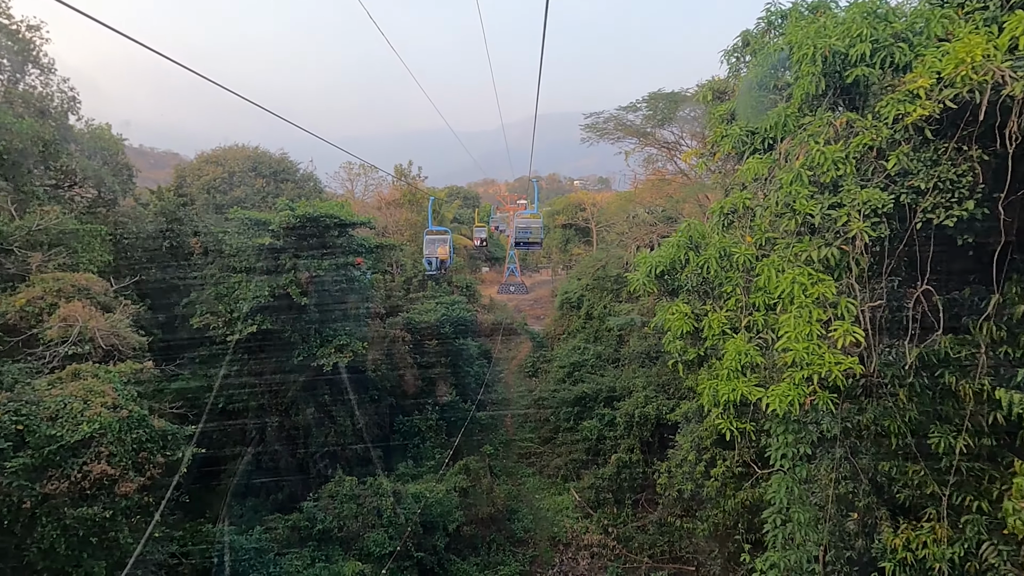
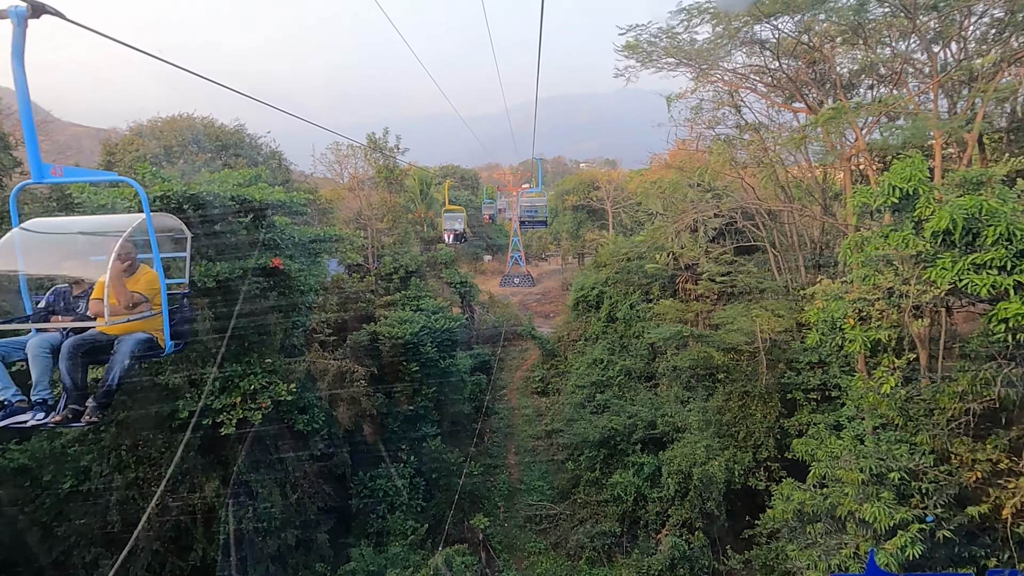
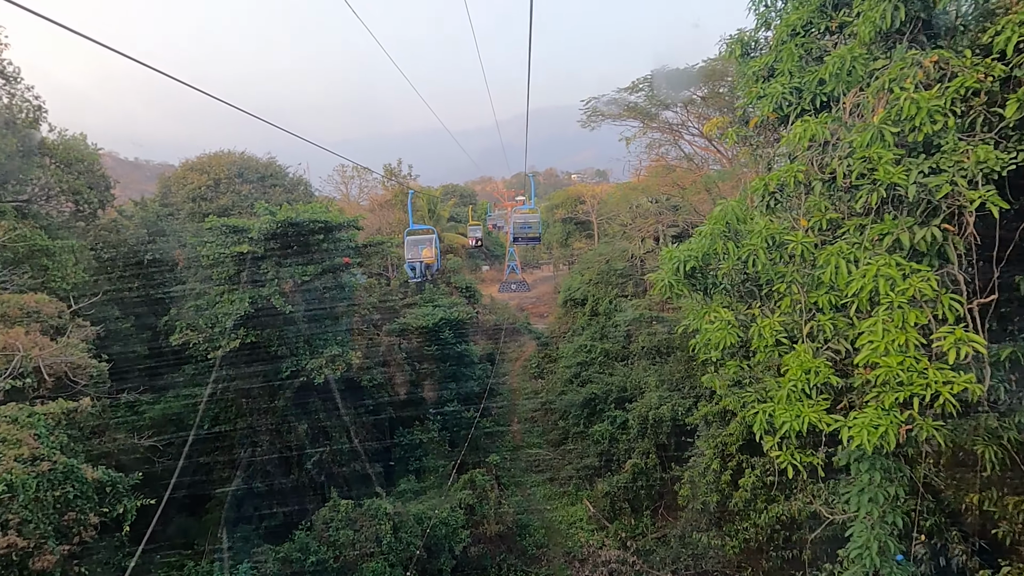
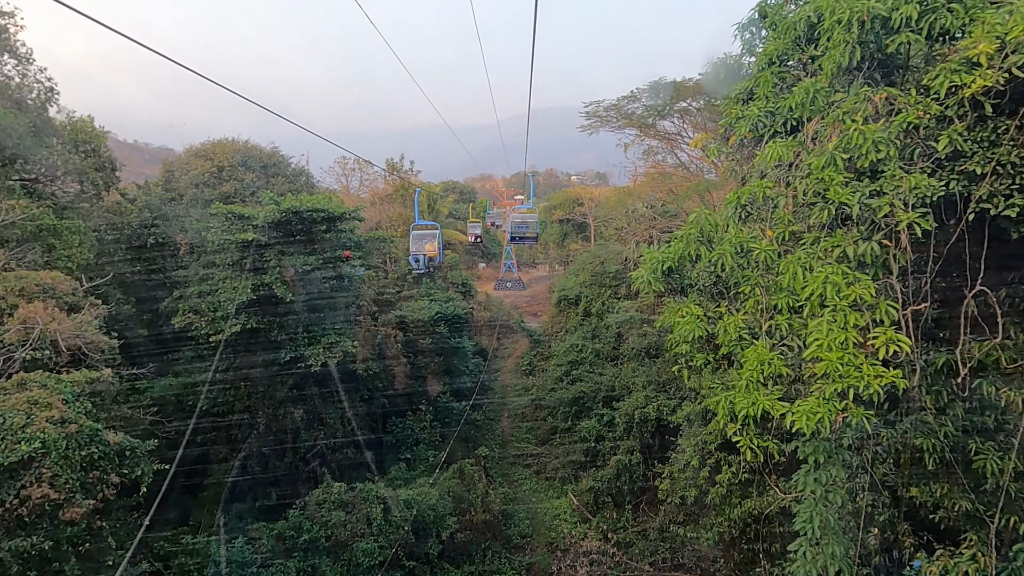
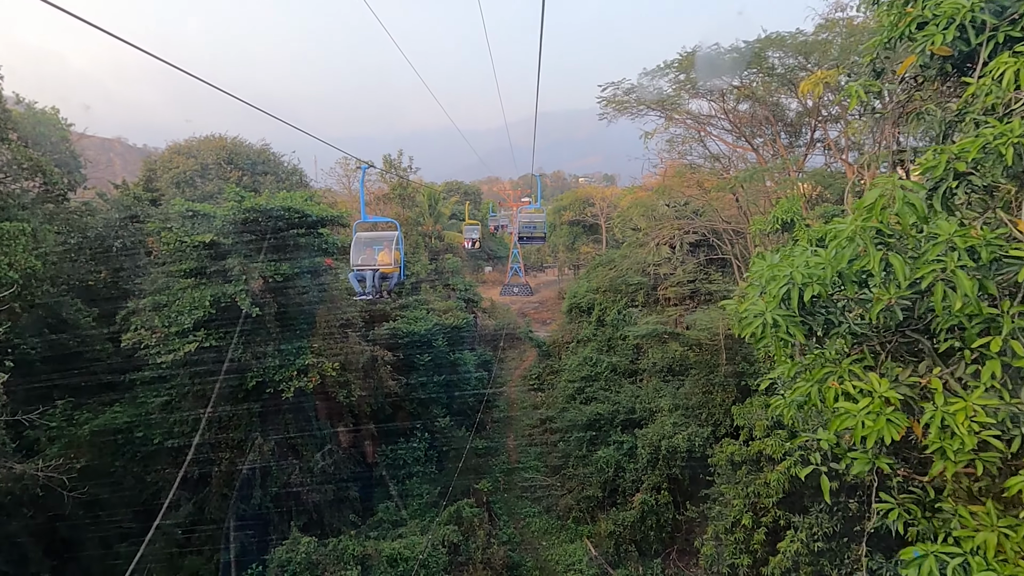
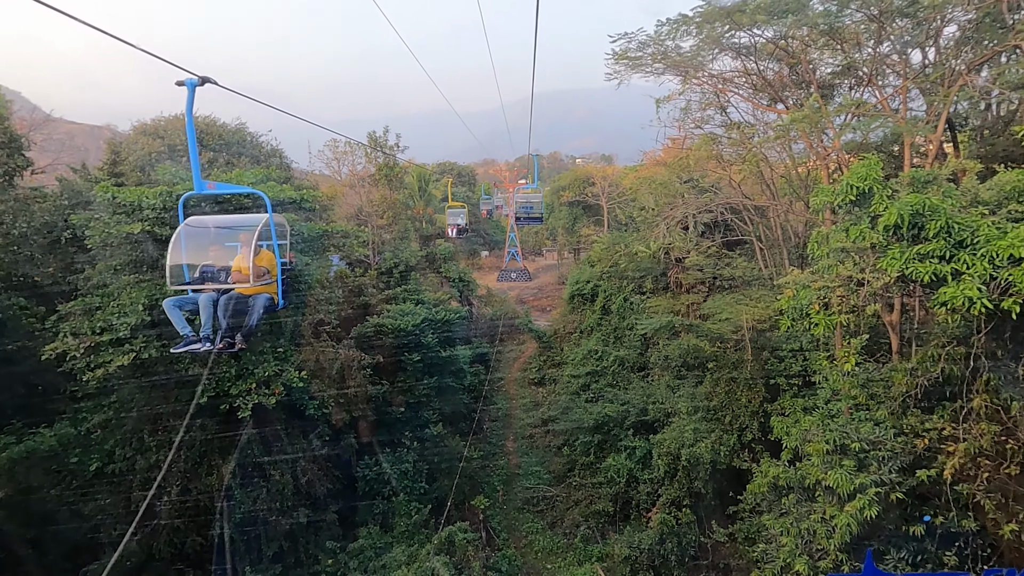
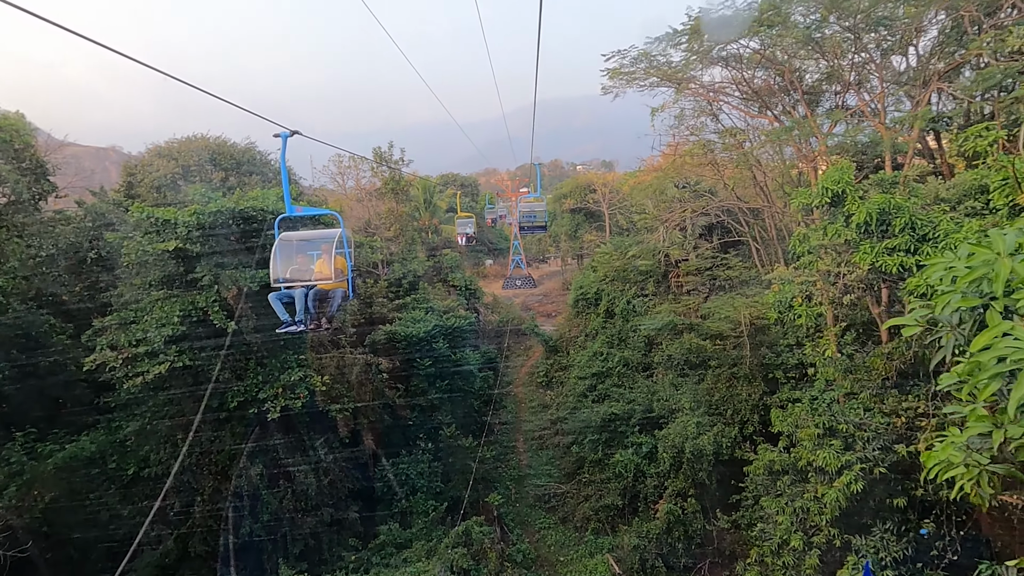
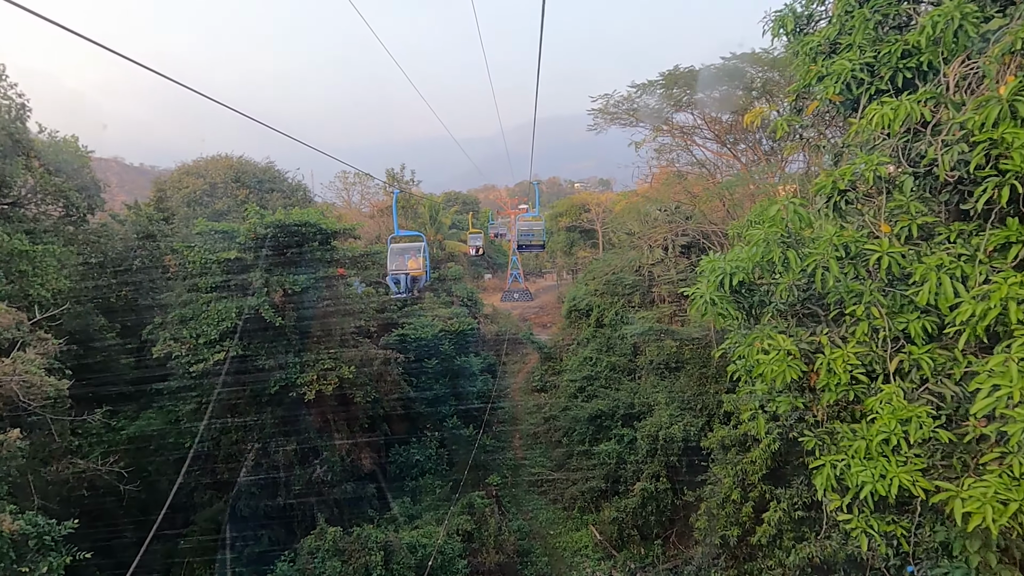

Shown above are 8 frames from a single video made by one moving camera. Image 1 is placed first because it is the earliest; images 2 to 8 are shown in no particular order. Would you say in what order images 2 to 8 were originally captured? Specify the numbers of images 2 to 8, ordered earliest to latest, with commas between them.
4, 3, 8, 5, 7, 6, 2
